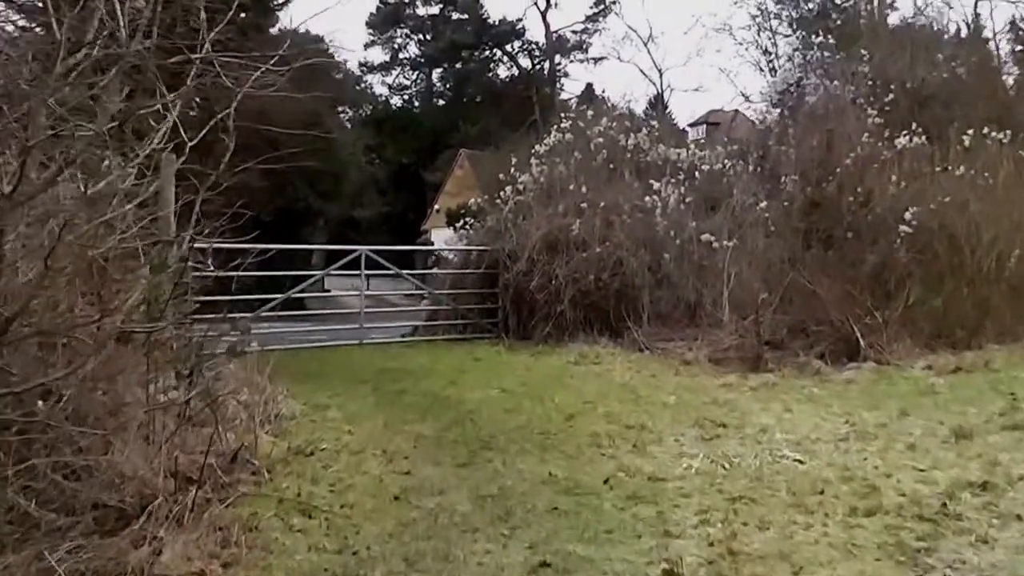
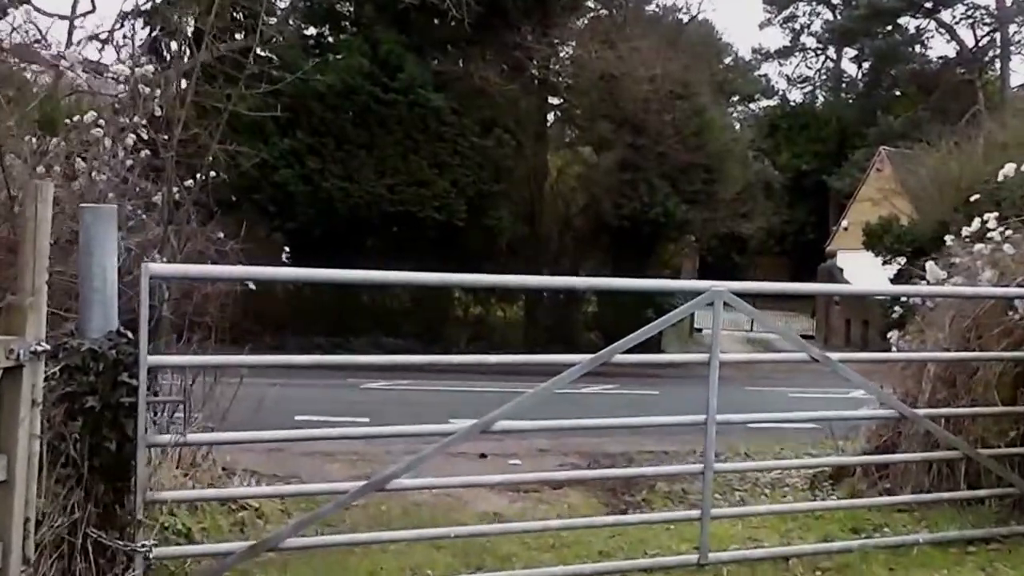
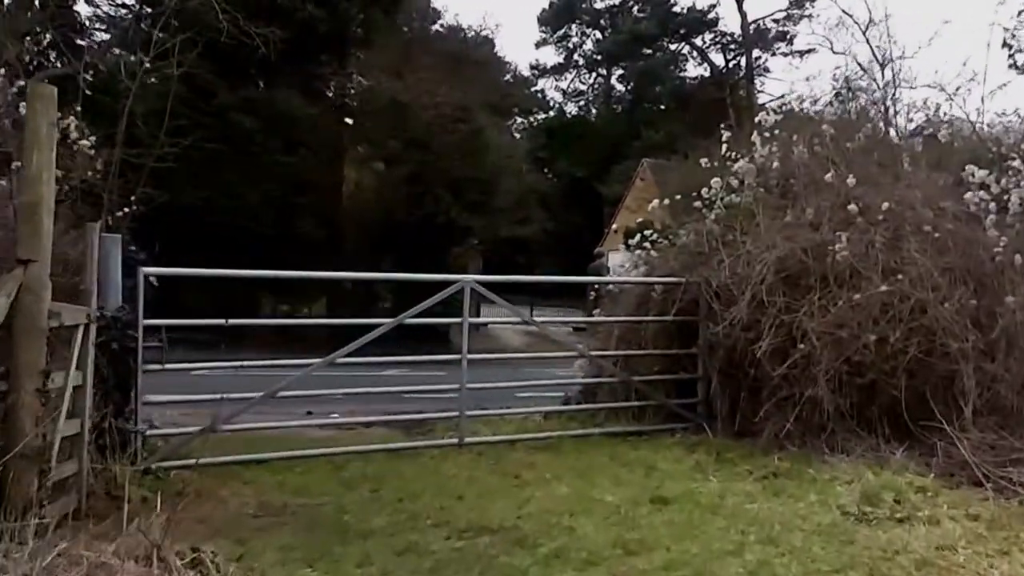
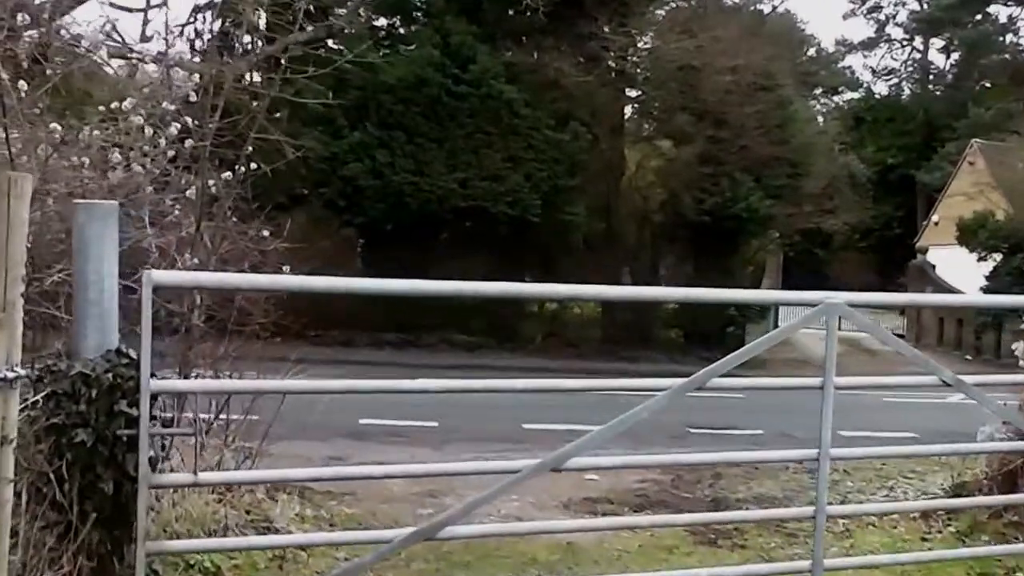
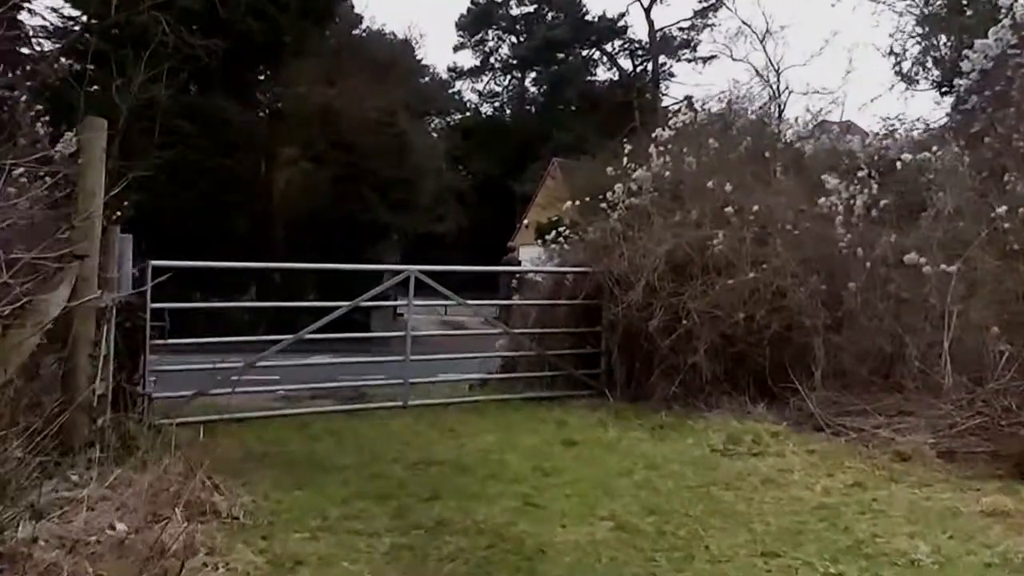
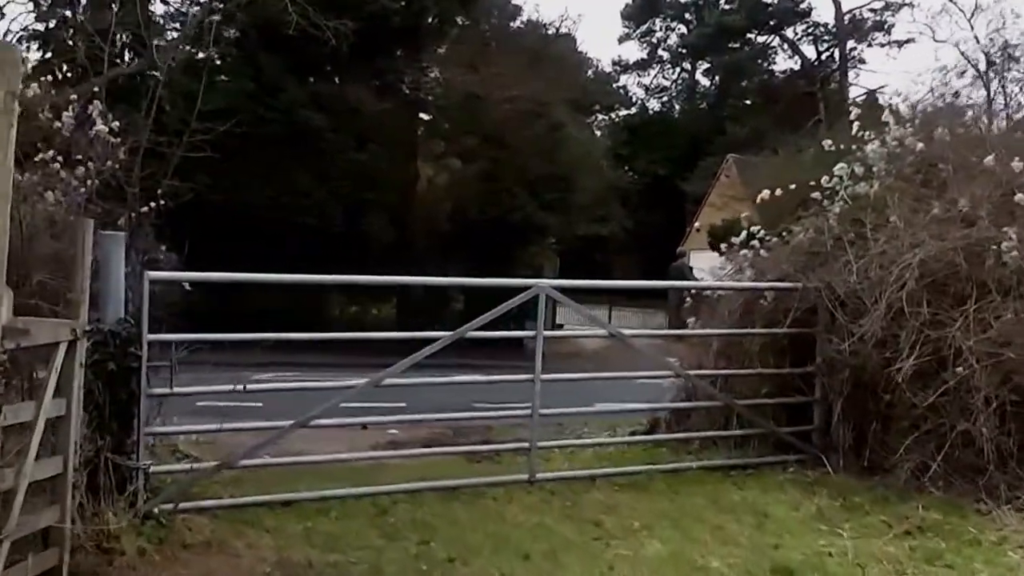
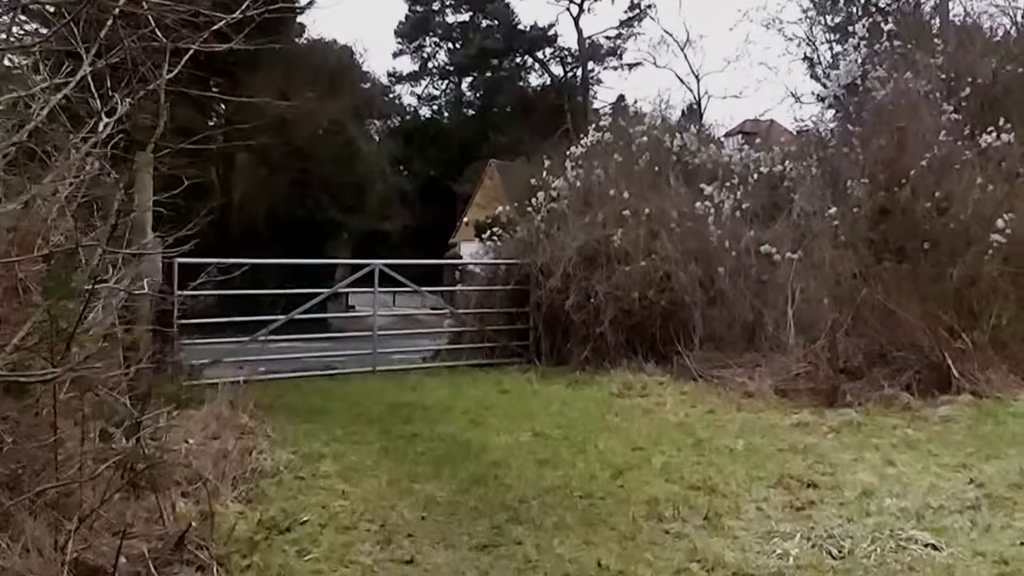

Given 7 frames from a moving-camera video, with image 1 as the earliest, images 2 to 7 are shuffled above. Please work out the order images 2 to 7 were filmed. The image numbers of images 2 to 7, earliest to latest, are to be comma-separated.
7, 5, 3, 6, 2, 4
